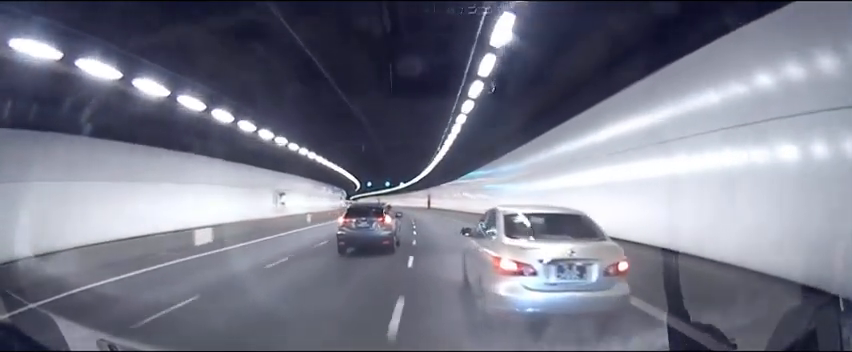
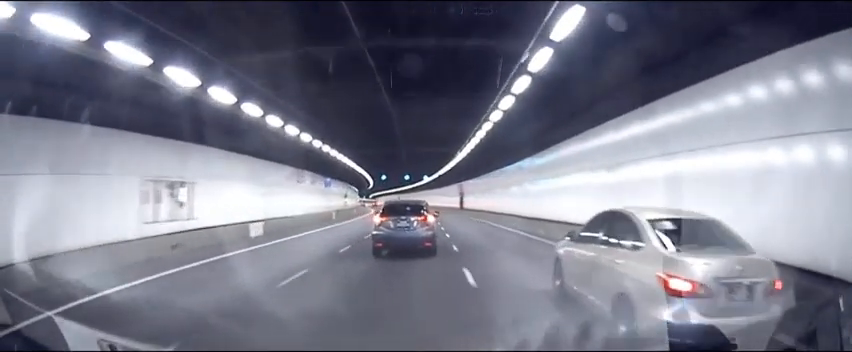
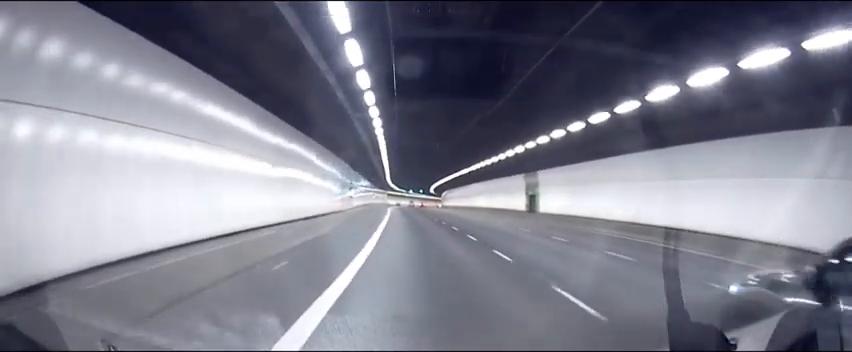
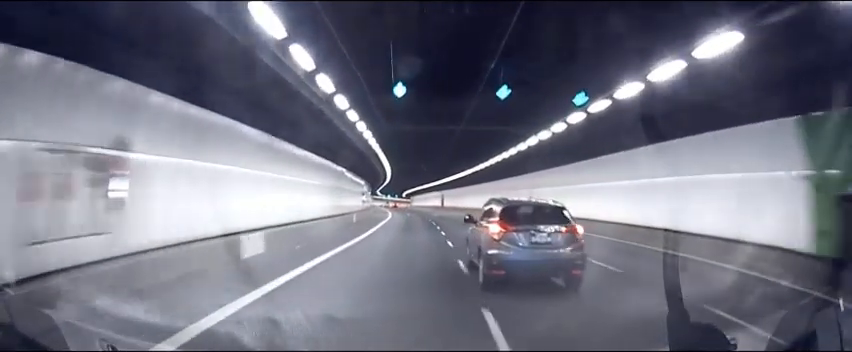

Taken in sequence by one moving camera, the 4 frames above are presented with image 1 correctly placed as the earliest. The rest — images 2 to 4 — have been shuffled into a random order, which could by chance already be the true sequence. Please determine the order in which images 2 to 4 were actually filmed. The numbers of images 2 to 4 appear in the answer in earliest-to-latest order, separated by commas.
2, 4, 3
